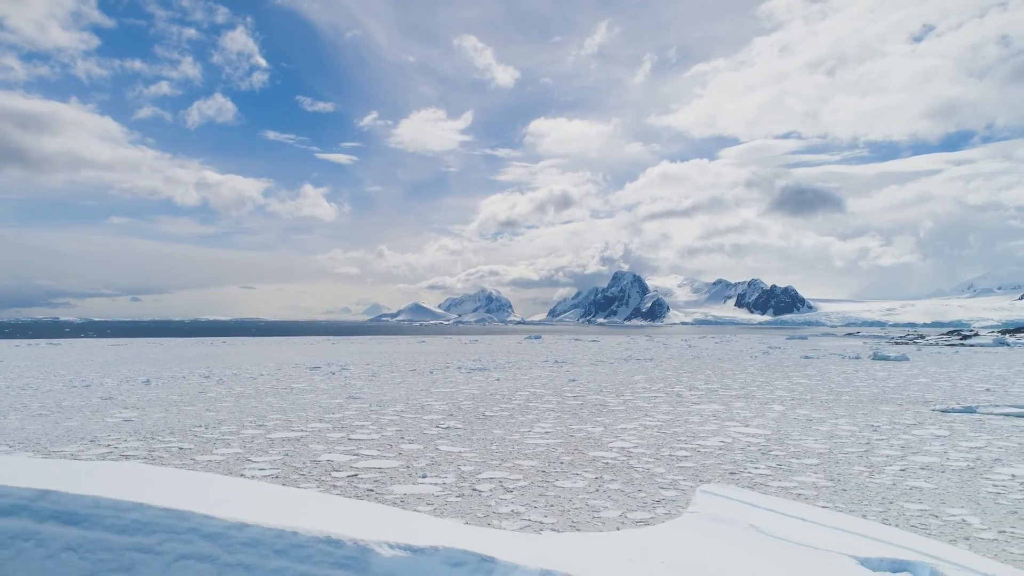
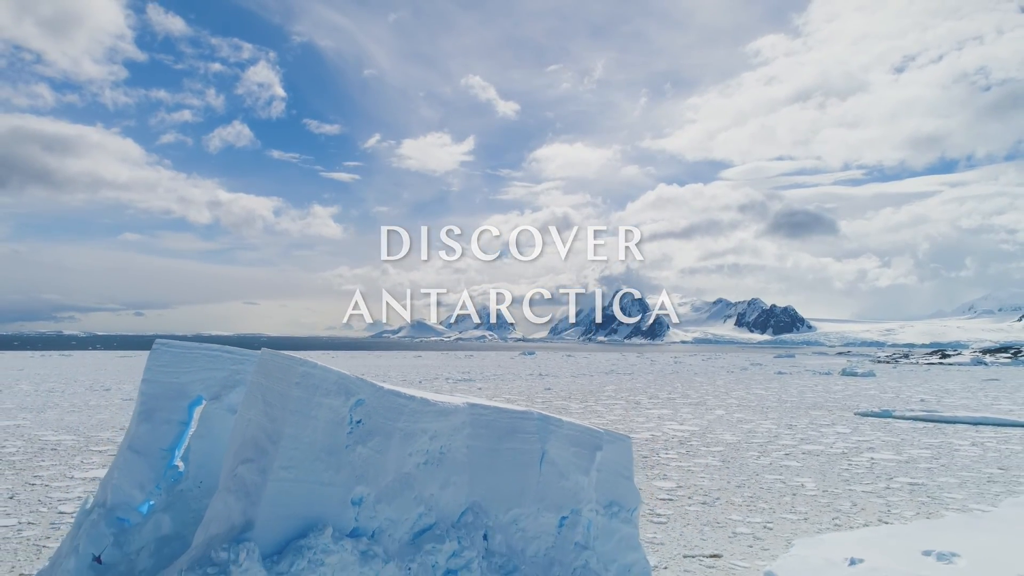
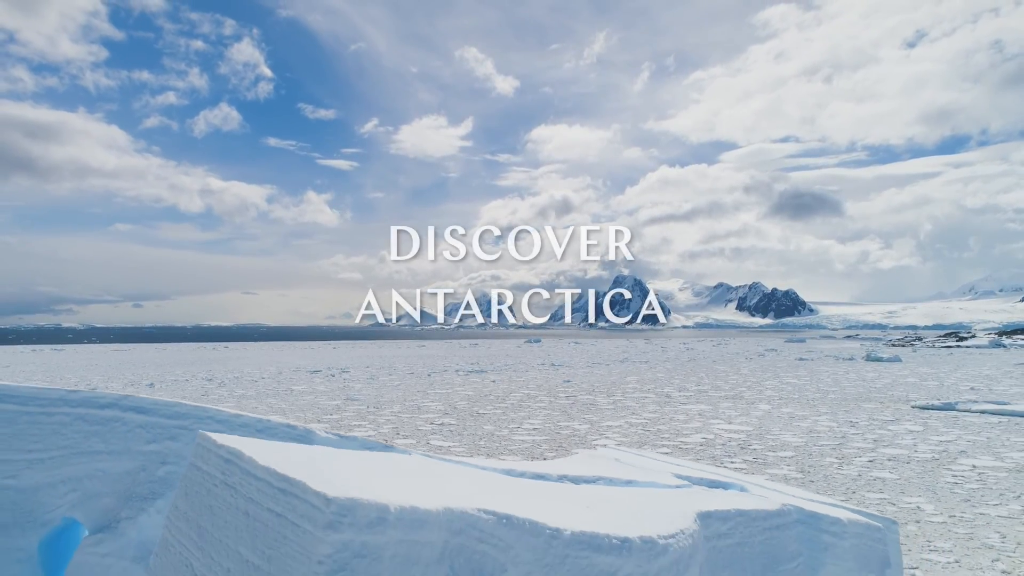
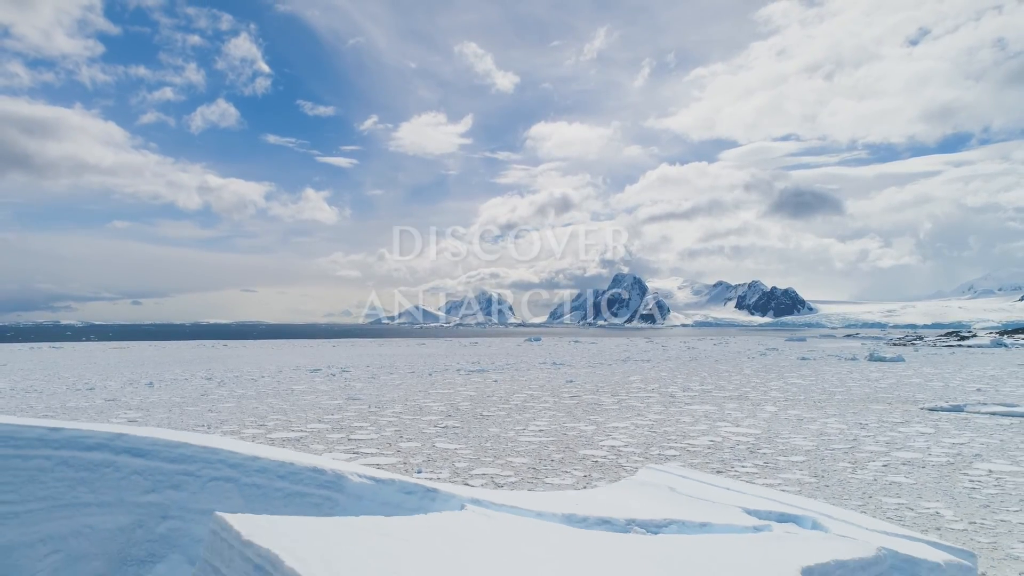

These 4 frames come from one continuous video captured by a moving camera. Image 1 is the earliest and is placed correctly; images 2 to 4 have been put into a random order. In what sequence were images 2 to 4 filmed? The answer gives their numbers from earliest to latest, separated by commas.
4, 3, 2
